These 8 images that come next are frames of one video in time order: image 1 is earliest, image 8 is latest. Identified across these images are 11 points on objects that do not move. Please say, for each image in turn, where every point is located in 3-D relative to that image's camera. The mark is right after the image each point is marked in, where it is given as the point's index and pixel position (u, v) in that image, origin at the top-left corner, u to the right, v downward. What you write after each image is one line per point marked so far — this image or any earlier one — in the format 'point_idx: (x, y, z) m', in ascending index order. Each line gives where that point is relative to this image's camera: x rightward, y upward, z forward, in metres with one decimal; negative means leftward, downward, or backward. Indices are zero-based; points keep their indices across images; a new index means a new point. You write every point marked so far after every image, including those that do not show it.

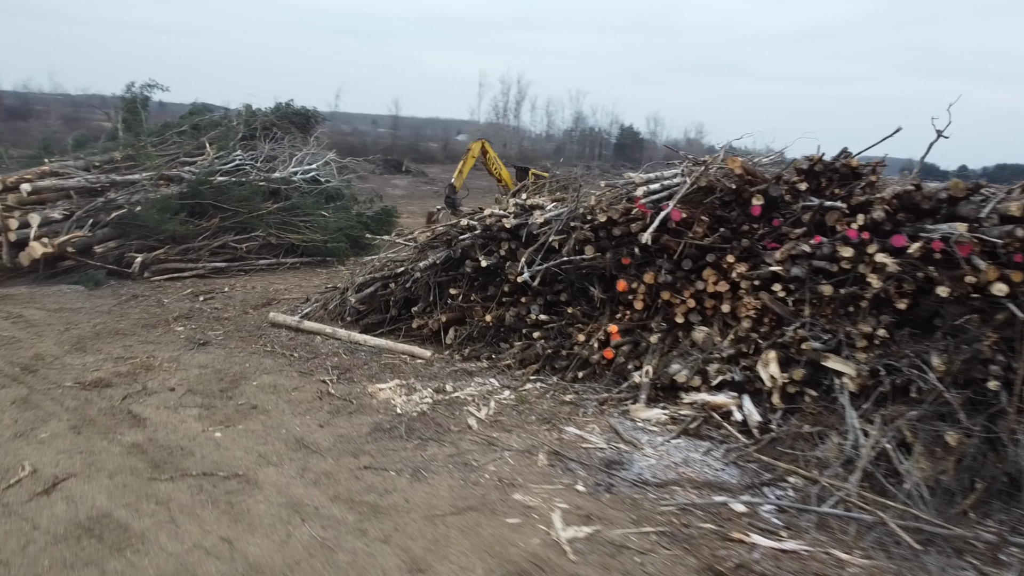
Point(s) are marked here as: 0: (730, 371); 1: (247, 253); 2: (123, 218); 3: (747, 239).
0: (+1.6, -0.6, +5.9) m
1: (-3.5, +0.5, +10.7) m
2: (-4.6, +0.8, +9.5) m
3: (+1.8, +0.4, +6.3) m
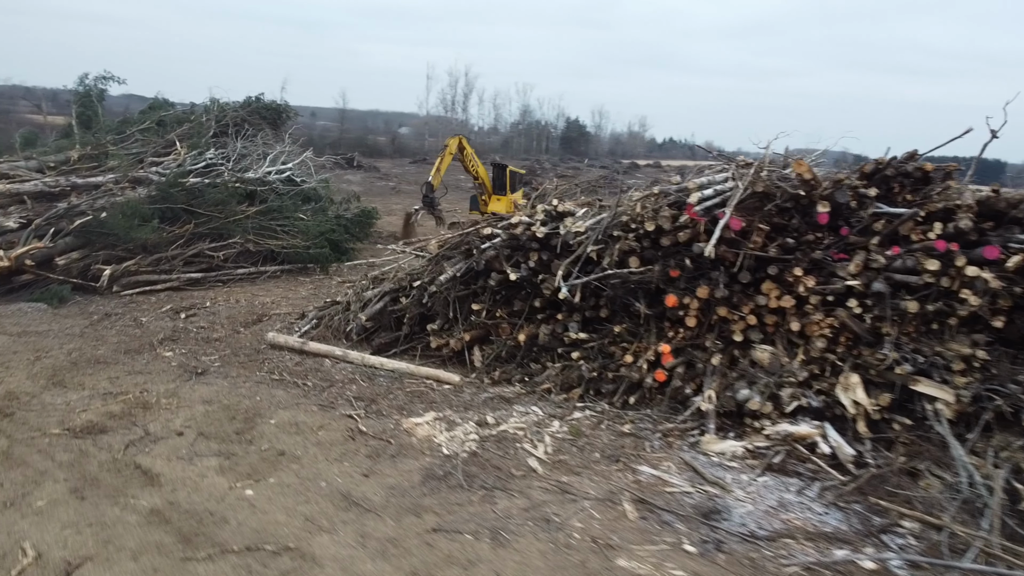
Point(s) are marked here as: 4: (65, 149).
0: (+2.0, -0.7, +5.4) m
1: (-3.5, +0.3, +9.8) m
2: (-4.5, +0.7, +8.5) m
3: (+2.2, +0.3, +5.8) m
4: (-5.6, +1.7, +10.1) m
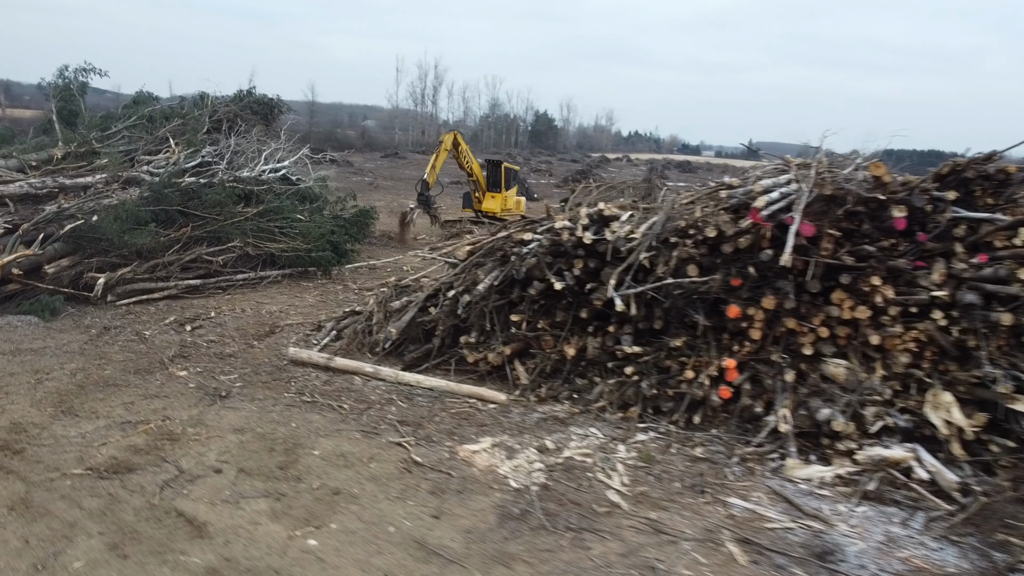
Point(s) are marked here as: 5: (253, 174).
0: (+2.4, -0.8, +5.0) m
1: (-3.3, +0.2, +9.2) m
2: (-4.2, +0.6, +7.9) m
3: (+2.5, +0.2, +5.4) m
4: (-5.4, +1.7, +9.4) m
5: (-3.3, +1.4, +10.2) m
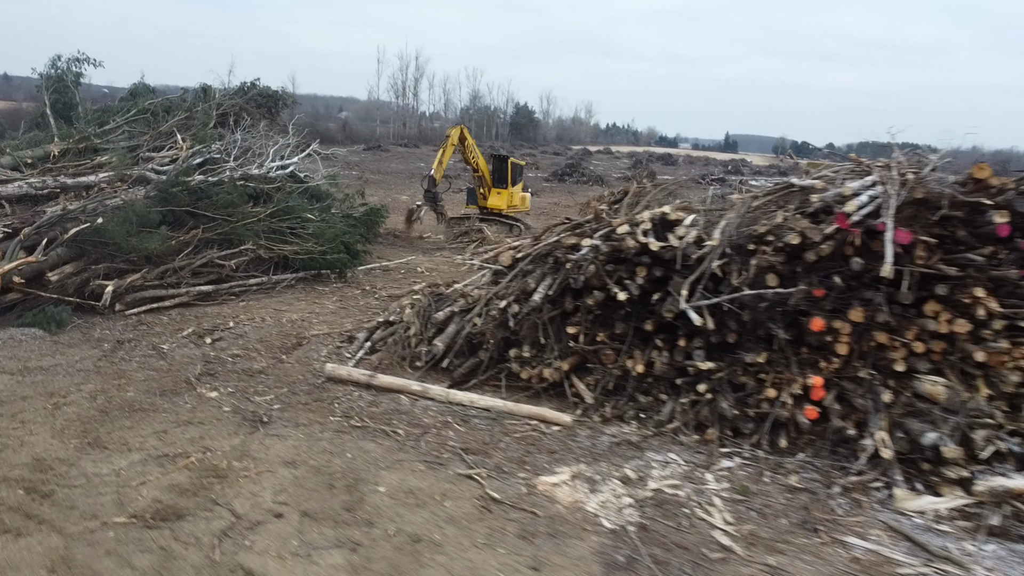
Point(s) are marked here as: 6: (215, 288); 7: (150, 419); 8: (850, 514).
0: (+2.8, -0.9, +4.6) m
1: (-3.0, +0.2, +8.6) m
2: (-3.9, +0.5, +7.3) m
3: (+3.0, +0.1, +5.0) m
4: (-5.1, +1.6, +8.8) m
5: (-3.0, +1.4, +9.6) m
6: (-3.0, 0.0, +8.2) m
7: (-2.2, -0.8, +5.0) m
8: (+1.8, -1.2, +4.3) m
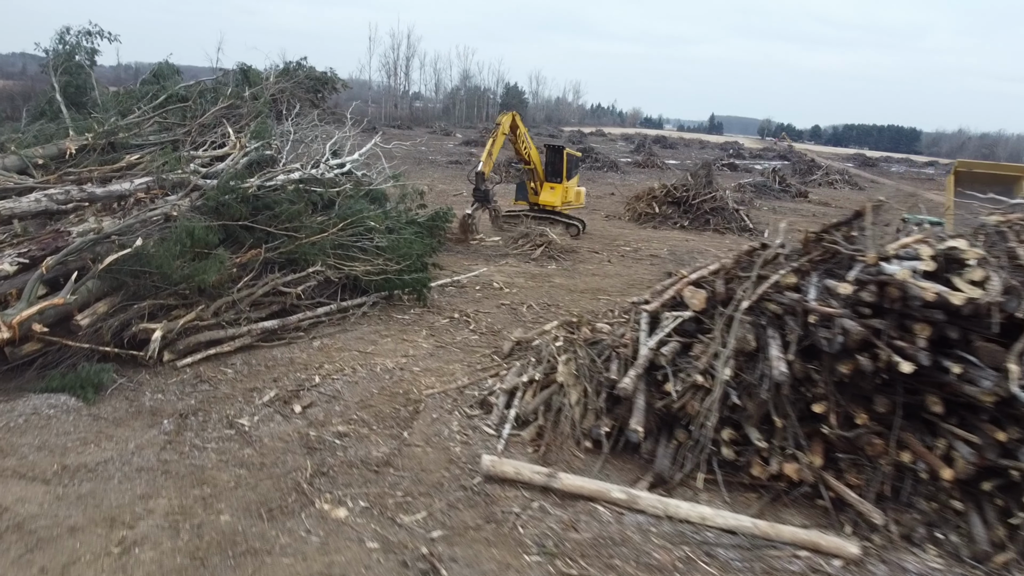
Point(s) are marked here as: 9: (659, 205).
0: (+4.1, -1.2, +3.1) m
1: (-1.8, -0.1, +6.9) m
2: (-2.7, +0.2, +5.6) m
3: (+4.2, -0.2, +3.5) m
4: (-3.9, +1.3, +7.0) m
5: (-1.8, +1.1, +7.9) m
6: (-1.9, -0.3, +6.5) m
7: (-1.0, -1.2, +3.3) m
8: (+3.1, -1.6, +2.8) m
9: (+3.1, +1.7, +16.9) m
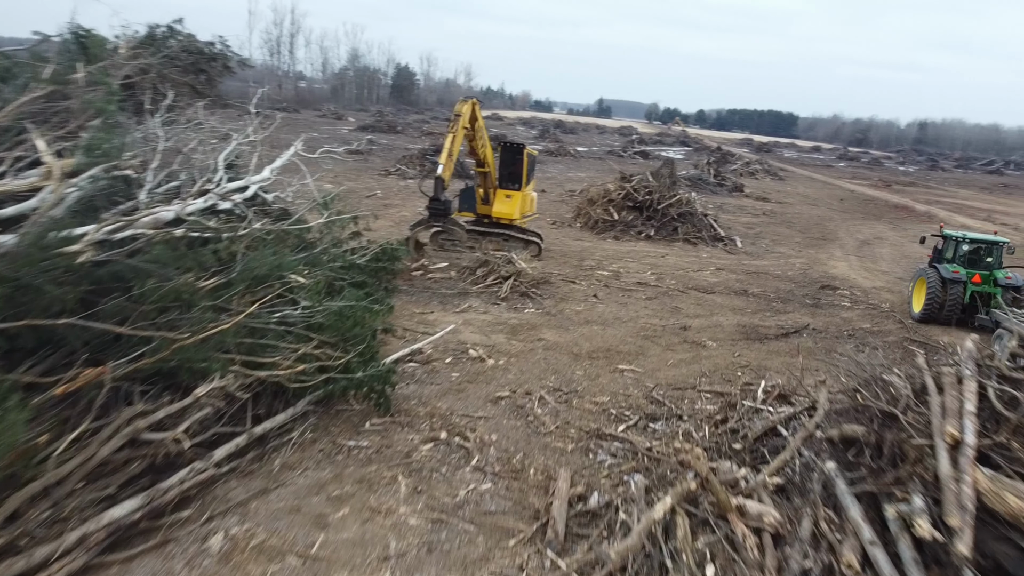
0: (+4.8, -1.8, +0.9) m
1: (-1.6, -0.7, +3.9) m
2: (-2.3, -0.5, +2.5) m
3: (+4.8, -0.8, +1.3) m
4: (-3.7, +0.6, +3.6) m
5: (-1.8, +0.5, +4.8) m
6: (-1.6, -0.9, +3.5) m
7: (-0.3, -1.9, +0.5) m
8: (+3.8, -2.2, +0.5) m
9: (+1.9, +1.4, +14.4) m
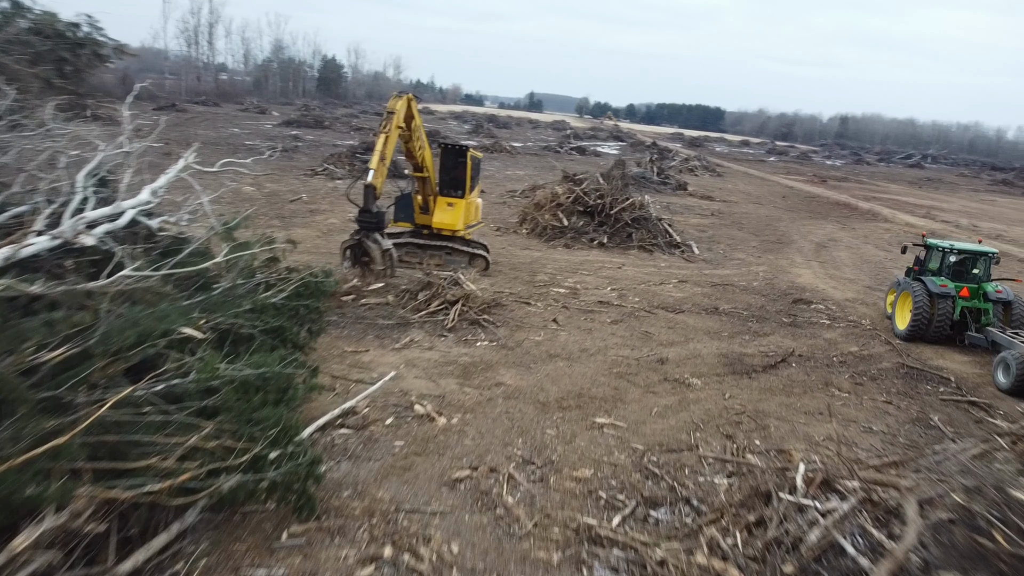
0: (+4.9, -2.1, +0.2) m
1: (-1.6, -1.1, +2.6) m
2: (-2.2, -0.9, +1.1) m
3: (+5.0, -1.0, +0.5) m
4: (-3.8, +0.3, +2.1) m
5: (-1.9, +0.2, +3.5) m
6: (-1.6, -1.3, +2.2) m
7: (-0.1, -2.2, -0.7) m
8: (+4.0, -2.5, -0.3) m
9: (+0.9, +1.2, +13.3) m
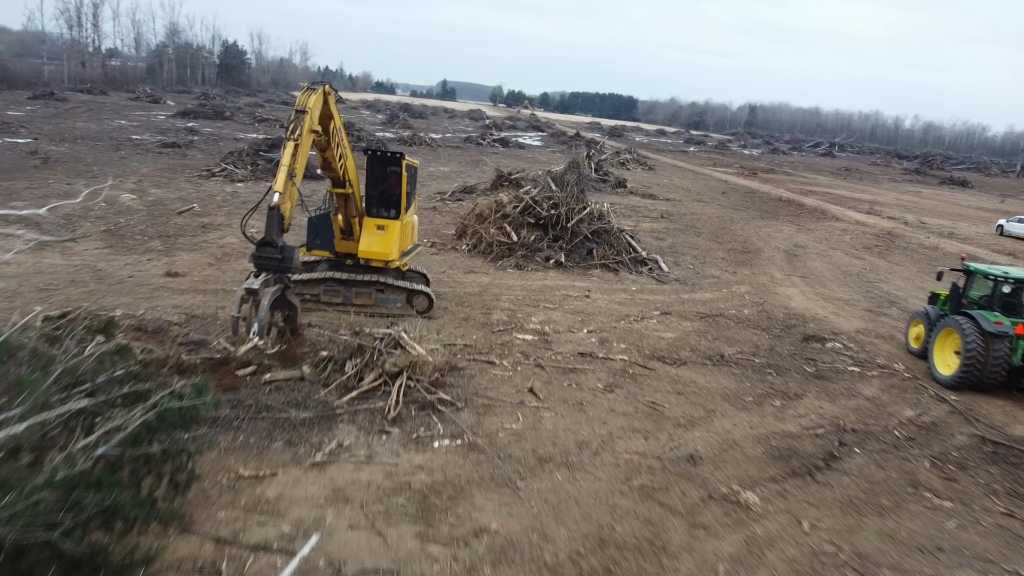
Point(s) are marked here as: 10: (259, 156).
0: (+5.5, -2.5, -1.3) m
1: (-1.3, -1.6, +0.4) m
2: (-1.7, -1.4, -1.2) m
3: (+5.5, -1.5, -1.0) m
4: (-3.4, -0.4, -0.3) m
5: (-1.7, -0.4, +1.2) m
6: (-1.3, -1.8, 0.0) m
7: (+0.6, -2.8, -2.7) m
8: (+4.7, -2.9, -1.9) m
9: (0.0, +0.8, +11.2) m
10: (-5.8, +3.1, +18.7) m
